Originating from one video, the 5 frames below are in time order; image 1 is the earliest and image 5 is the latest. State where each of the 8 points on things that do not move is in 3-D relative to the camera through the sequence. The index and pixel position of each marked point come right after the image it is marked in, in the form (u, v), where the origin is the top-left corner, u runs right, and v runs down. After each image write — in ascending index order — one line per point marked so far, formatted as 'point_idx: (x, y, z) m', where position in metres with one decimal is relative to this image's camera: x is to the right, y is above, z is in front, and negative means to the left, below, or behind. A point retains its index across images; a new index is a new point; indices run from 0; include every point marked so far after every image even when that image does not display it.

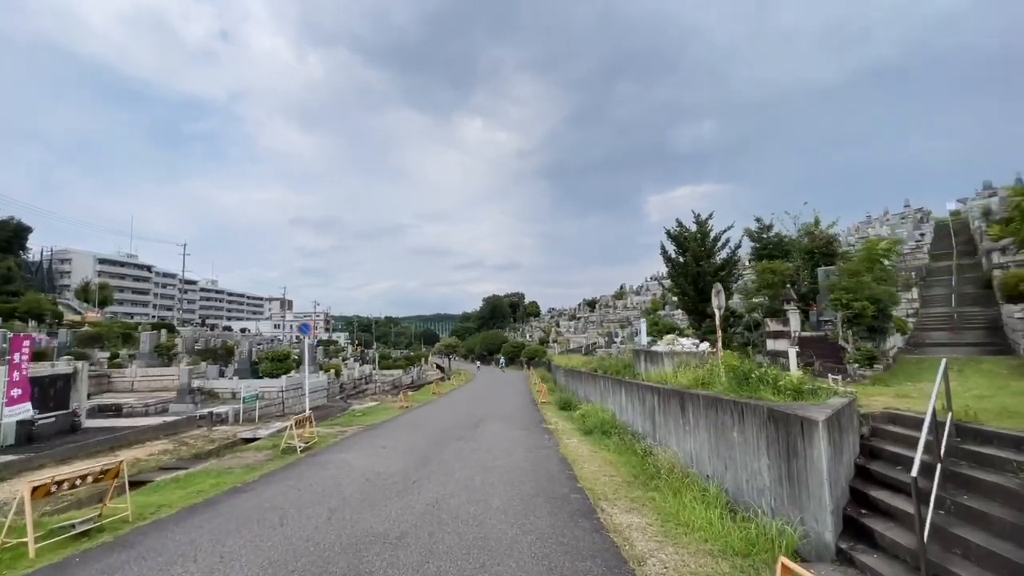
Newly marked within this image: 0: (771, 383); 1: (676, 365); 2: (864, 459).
0: (+3.6, -1.3, +6.7) m
1: (+4.1, -1.9, +11.9) m
2: (+4.3, -2.1, +5.9) m
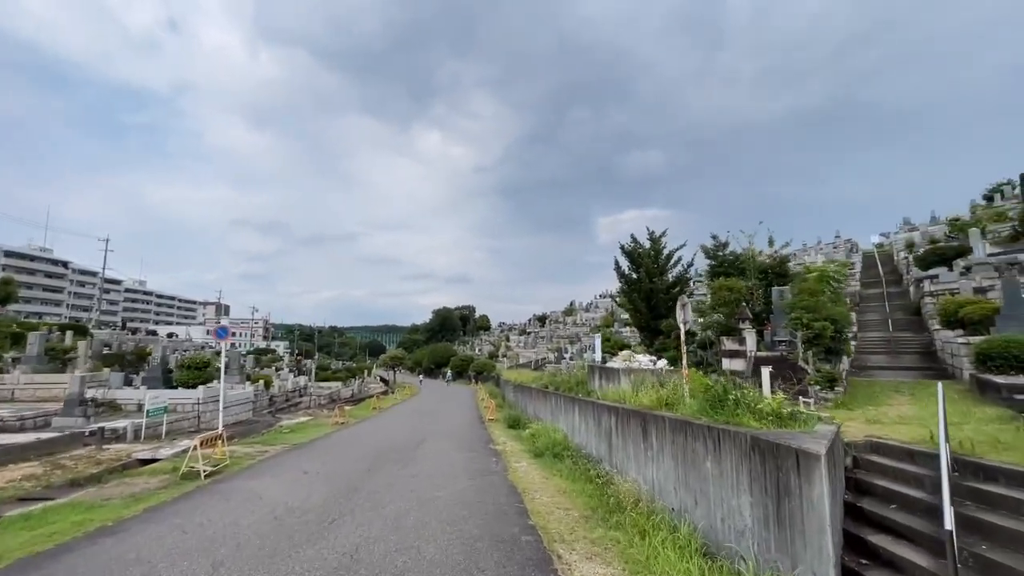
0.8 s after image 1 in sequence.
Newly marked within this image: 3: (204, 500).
0: (+2.9, -1.5, +6.0) m
1: (+2.9, -2.2, +11.2) m
2: (+3.7, -2.3, +5.3) m
3: (-4.8, -3.3, +7.5) m
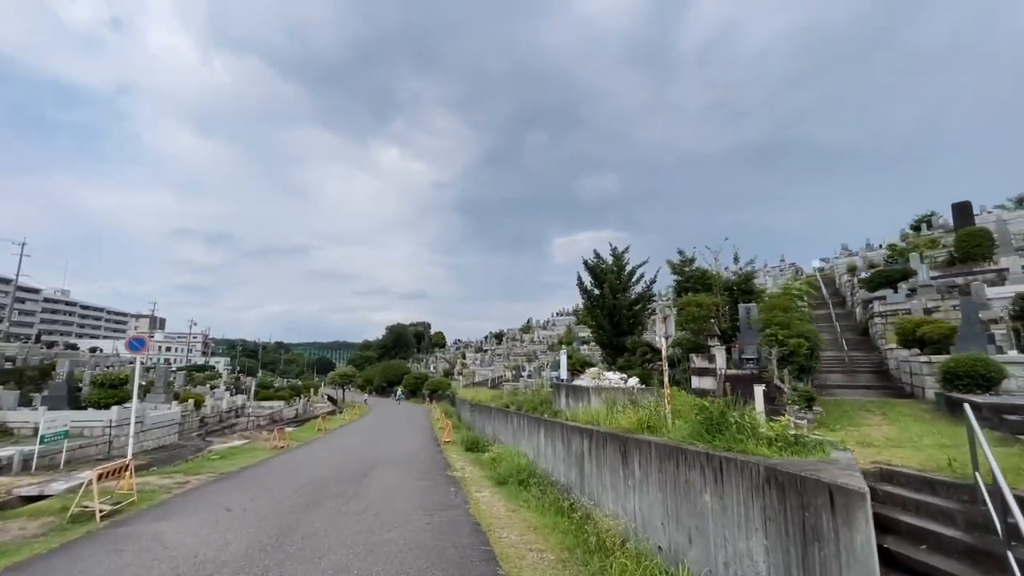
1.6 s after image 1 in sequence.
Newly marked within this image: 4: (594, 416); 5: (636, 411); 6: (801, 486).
0: (+2.6, -1.6, +5.3) m
1: (+2.0, -2.5, +10.4) m
2: (+3.4, -2.3, +4.6) m
3: (-5.3, -3.3, +6.0) m
4: (+1.7, -2.6, +9.7) m
5: (+2.2, -2.1, +8.4) m
6: (+2.3, -1.6, +3.9) m
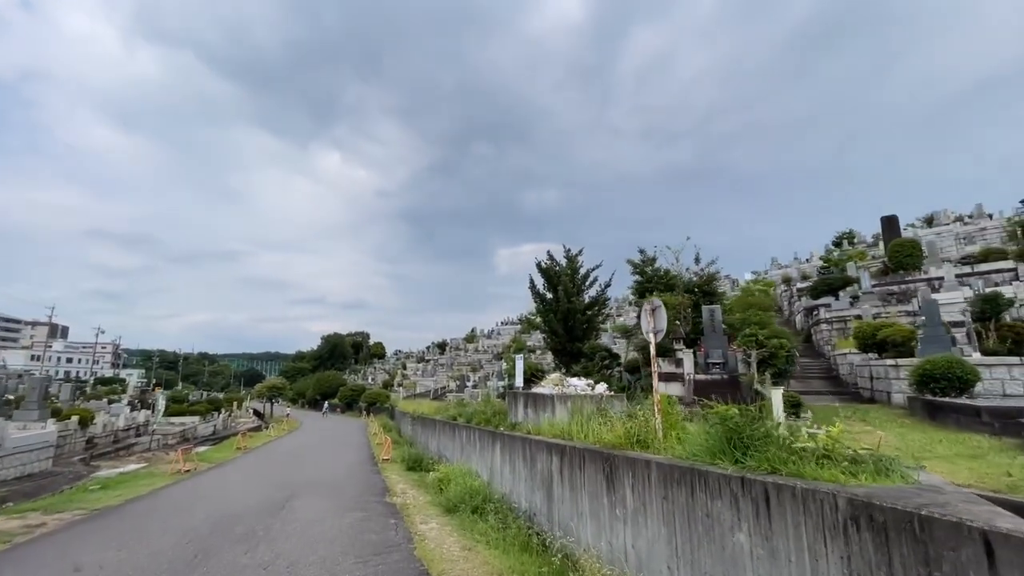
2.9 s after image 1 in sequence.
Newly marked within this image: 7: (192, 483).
0: (+2.4, -1.3, +4.1) m
1: (+1.2, -2.3, +9.1) m
2: (+3.3, -2.1, +3.4) m
3: (-5.6, -2.9, +3.8) m
4: (+0.9, -2.4, +8.3) m
5: (+1.5, -2.0, +7.1) m
6: (+2.2, -1.3, +2.6) m
7: (-8.6, -5.2, +13.0) m
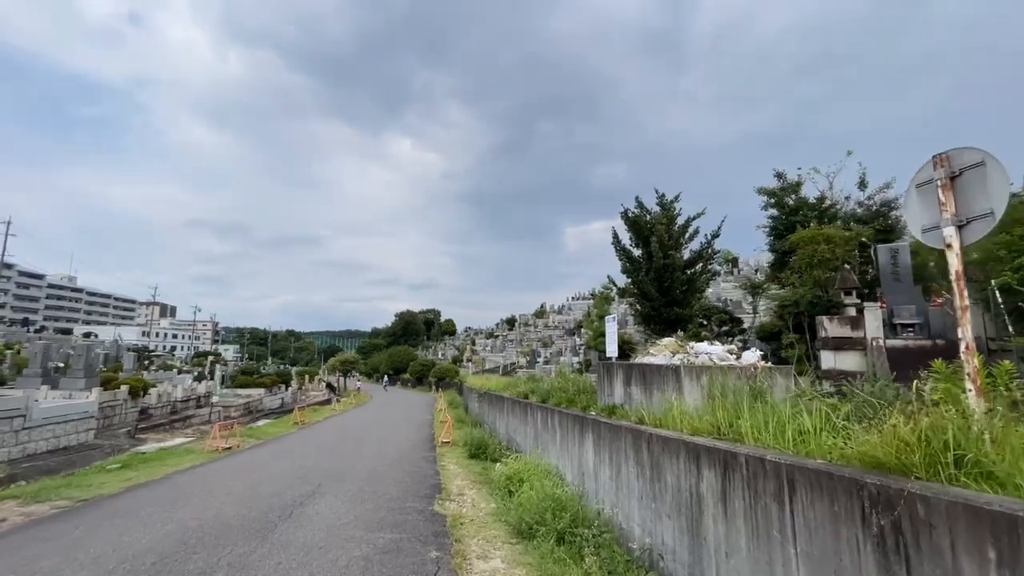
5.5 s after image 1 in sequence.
0: (+2.9, -0.4, +0.4) m
1: (+2.4, -1.2, +5.6) m
2: (+3.7, -1.2, -0.3) m
3: (-5.0, -2.1, +1.3) m
4: (+2.0, -1.3, +4.8) m
5: (+2.5, -0.9, +3.5) m
6: (+2.6, -0.5, -1.0) m
7: (-6.6, -4.0, +10.9) m
